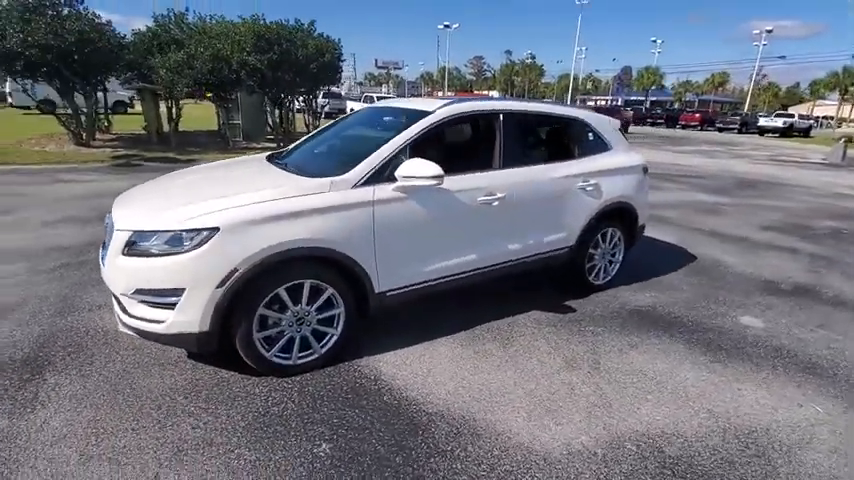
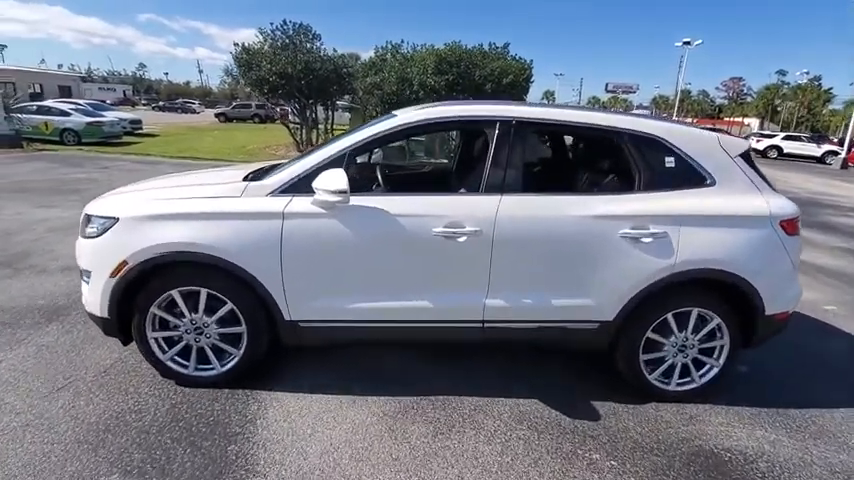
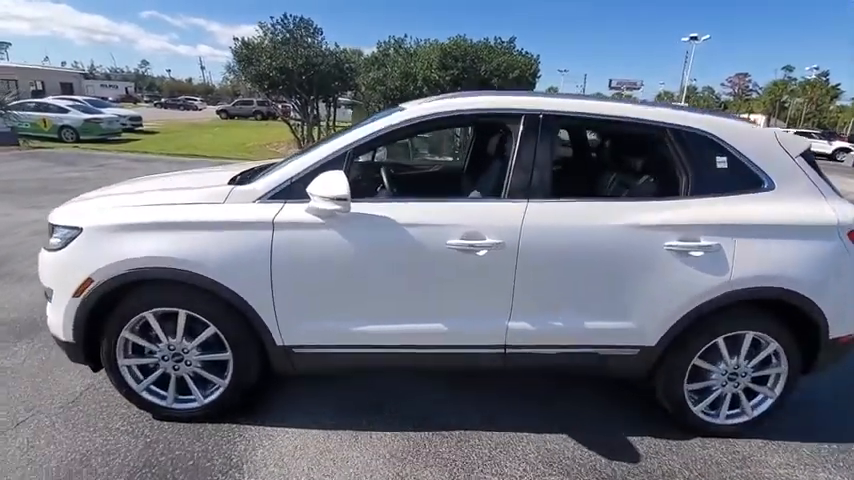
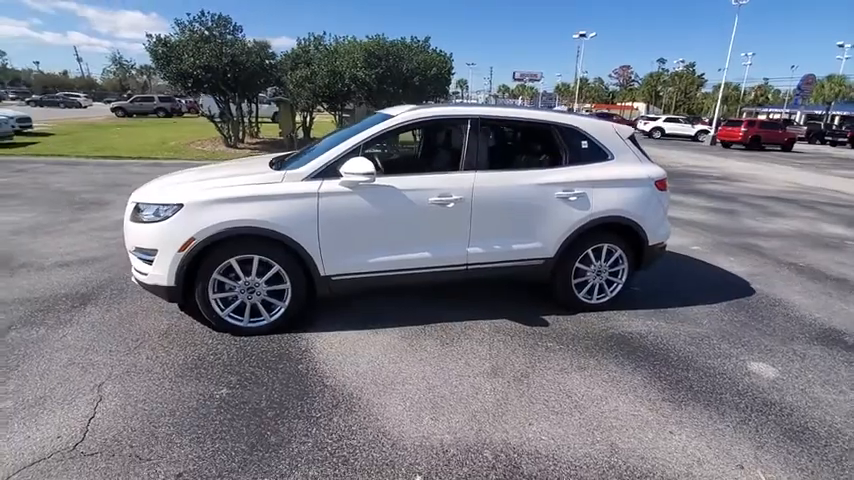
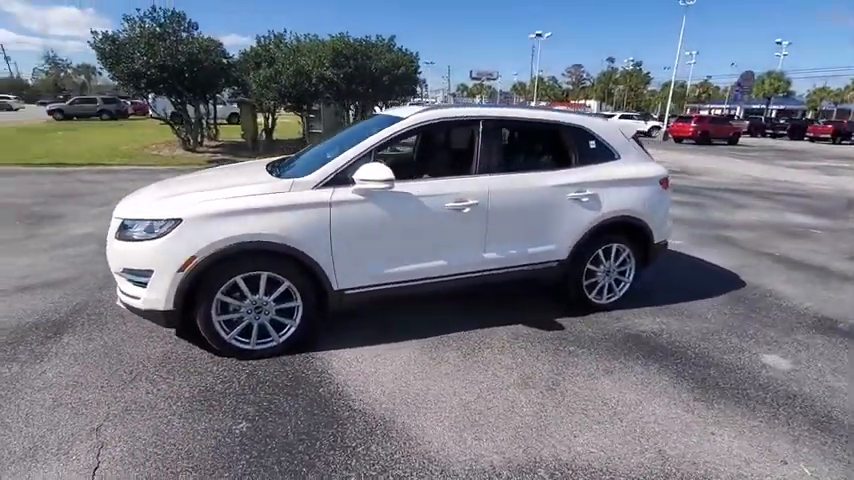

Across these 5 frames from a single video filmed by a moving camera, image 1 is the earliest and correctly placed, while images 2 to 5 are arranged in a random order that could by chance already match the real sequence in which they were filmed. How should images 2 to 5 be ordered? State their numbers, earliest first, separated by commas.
5, 4, 2, 3
